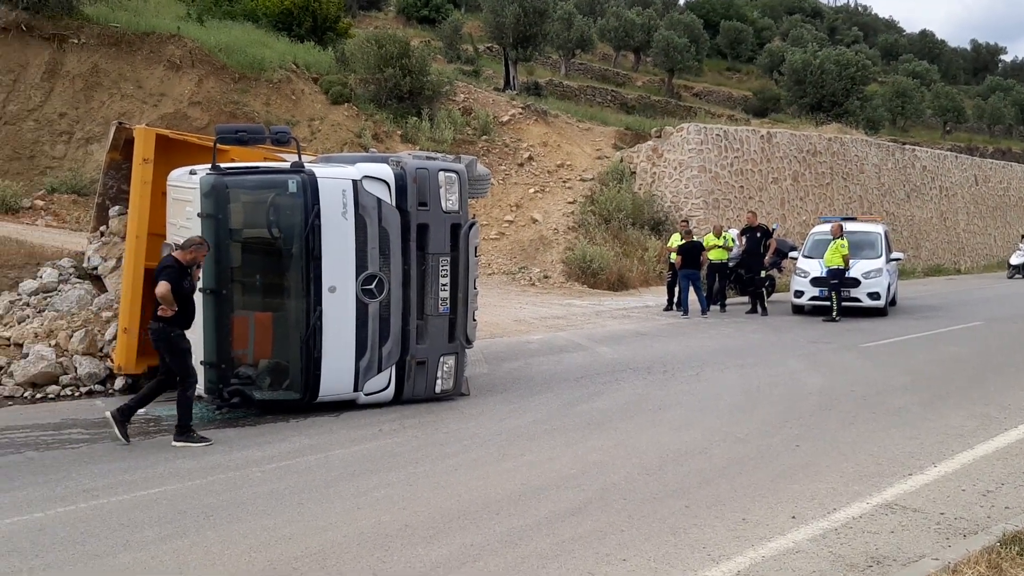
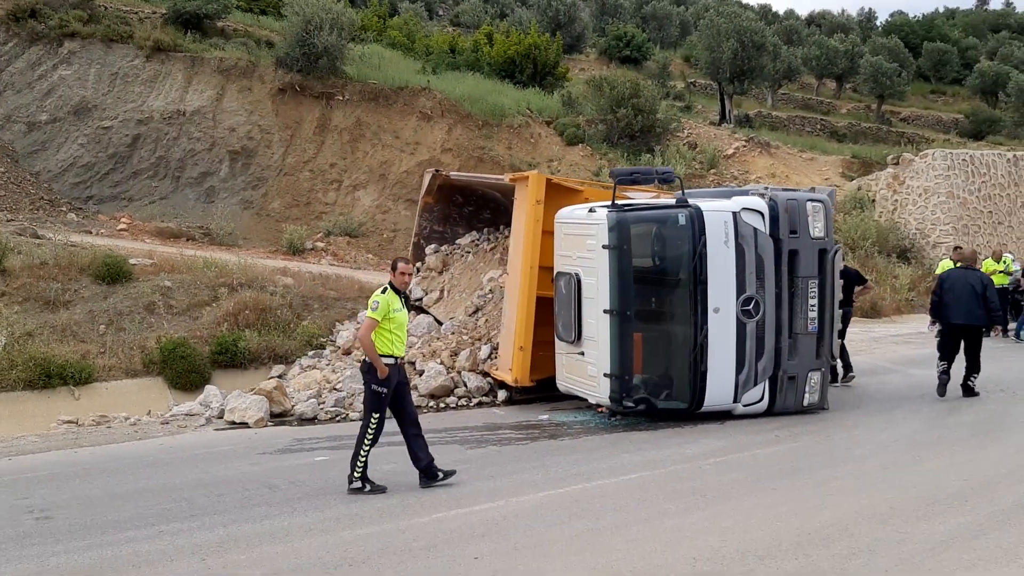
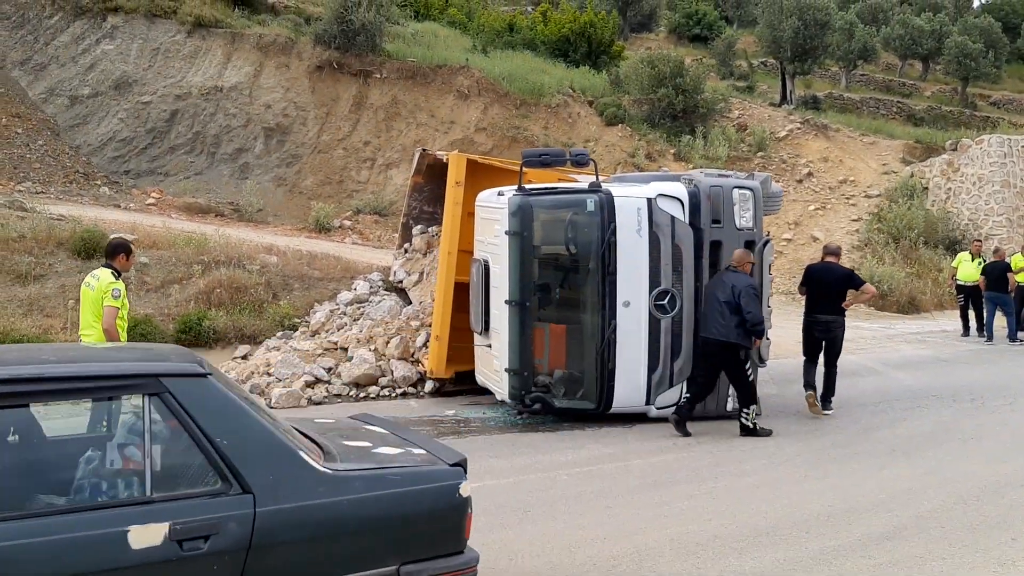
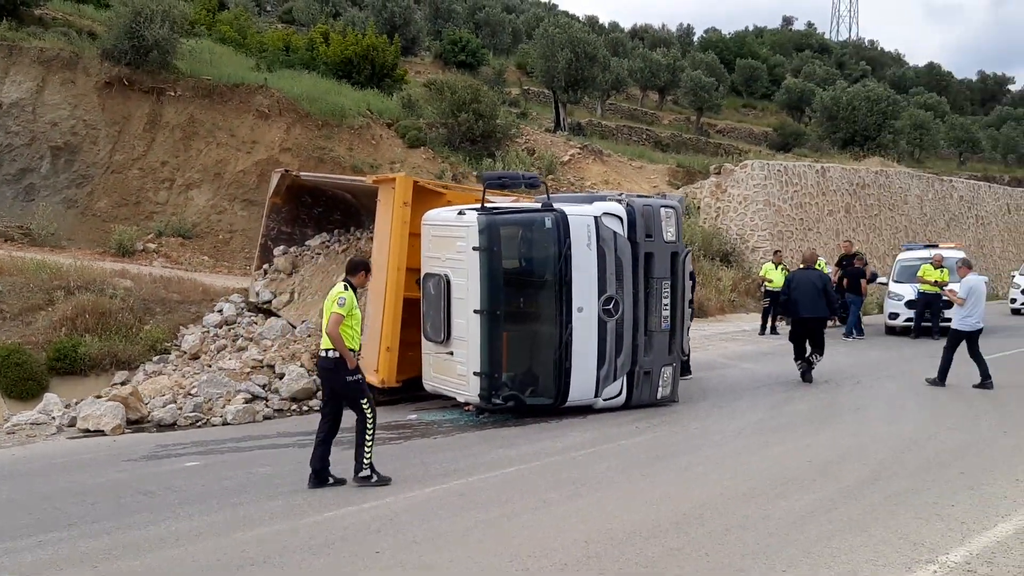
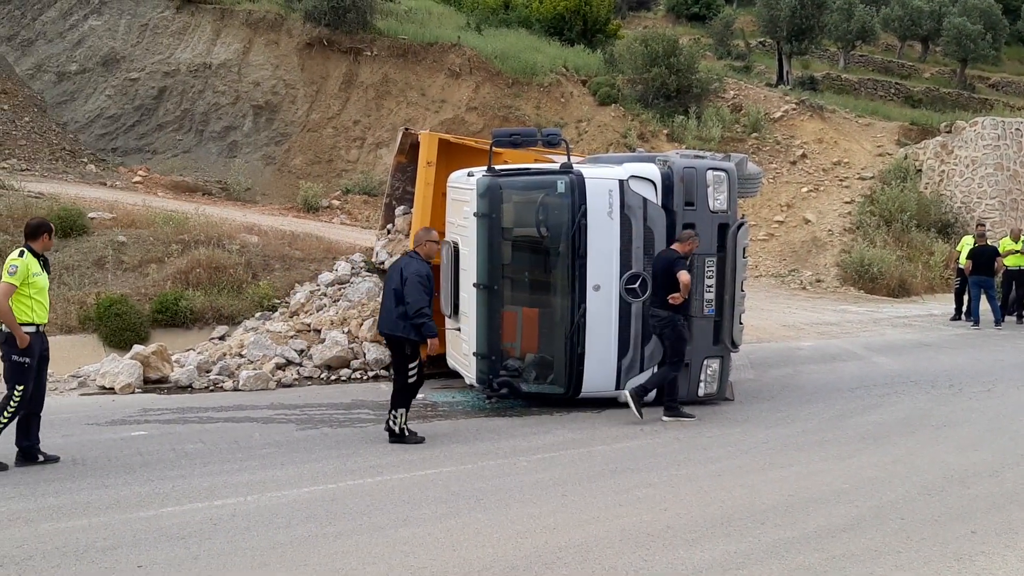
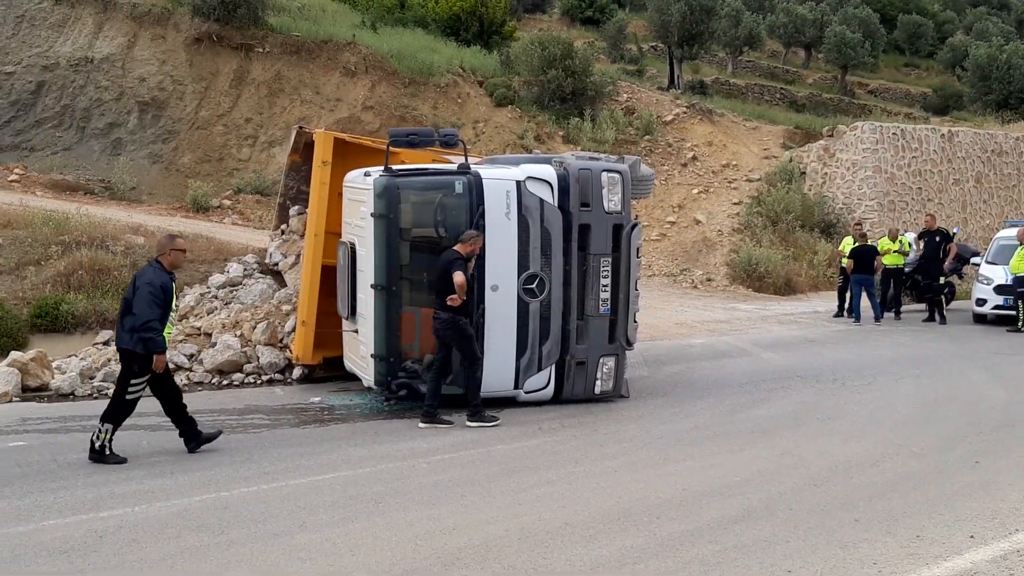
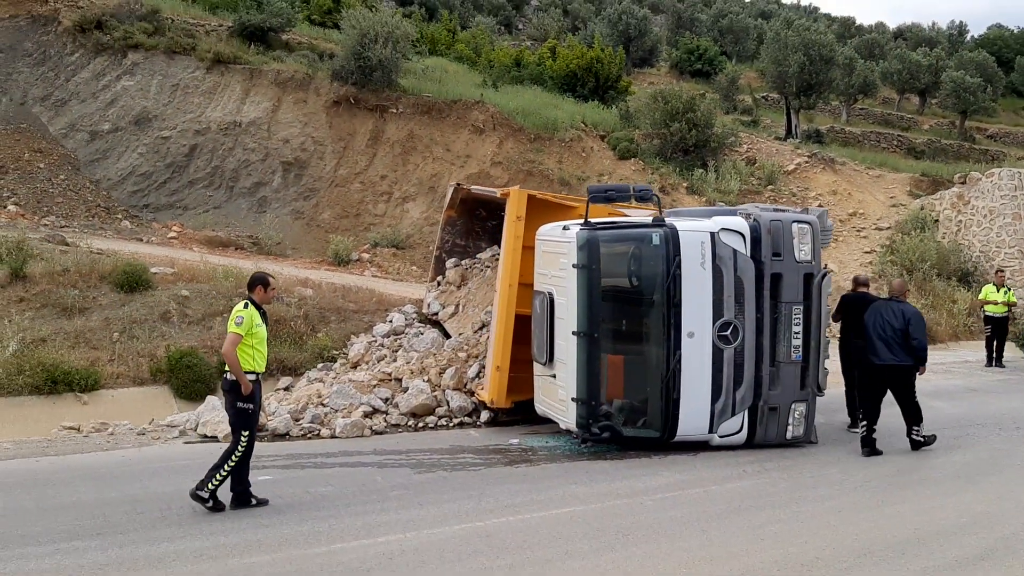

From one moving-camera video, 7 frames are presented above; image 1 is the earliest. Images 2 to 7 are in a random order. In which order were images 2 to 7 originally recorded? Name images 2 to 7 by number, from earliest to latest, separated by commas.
6, 5, 3, 7, 2, 4
